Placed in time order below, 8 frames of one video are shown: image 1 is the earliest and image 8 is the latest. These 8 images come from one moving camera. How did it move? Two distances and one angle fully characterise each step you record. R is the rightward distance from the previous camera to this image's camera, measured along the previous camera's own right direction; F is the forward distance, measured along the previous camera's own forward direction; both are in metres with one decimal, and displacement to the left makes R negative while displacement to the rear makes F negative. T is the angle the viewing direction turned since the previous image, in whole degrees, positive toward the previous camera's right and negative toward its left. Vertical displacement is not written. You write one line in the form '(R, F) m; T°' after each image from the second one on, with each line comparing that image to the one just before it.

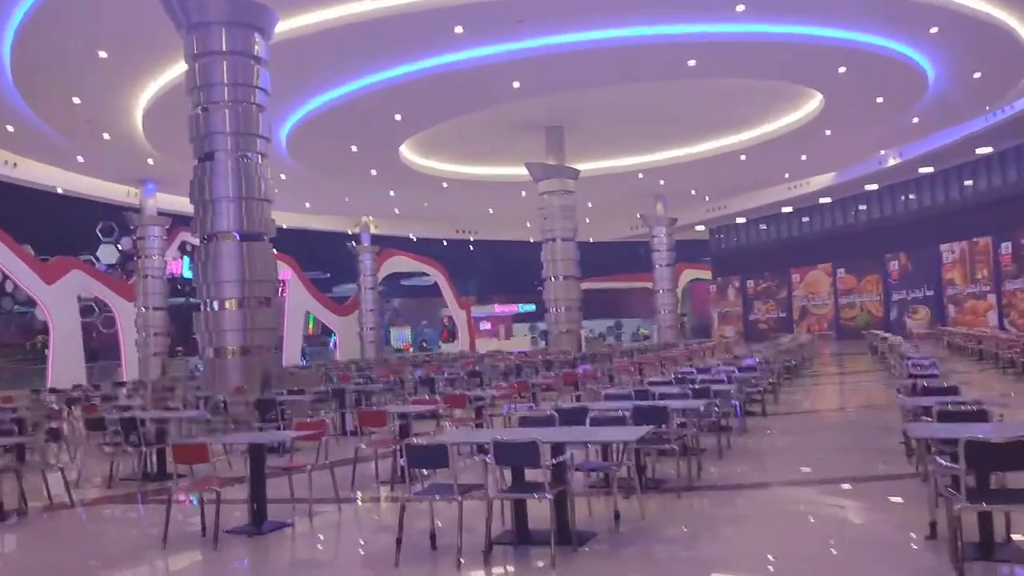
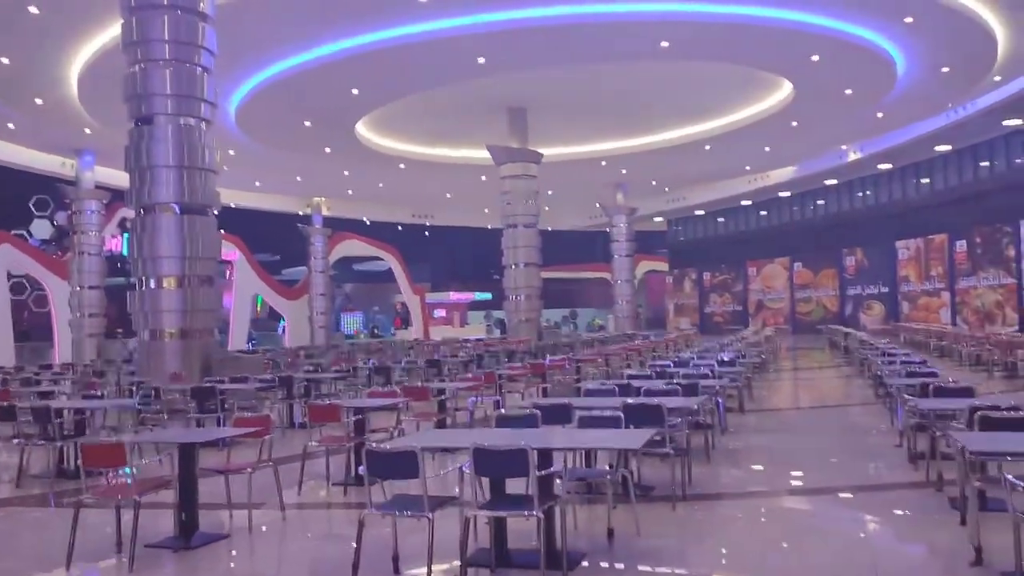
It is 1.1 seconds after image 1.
(-0.1, +0.6) m; +3°
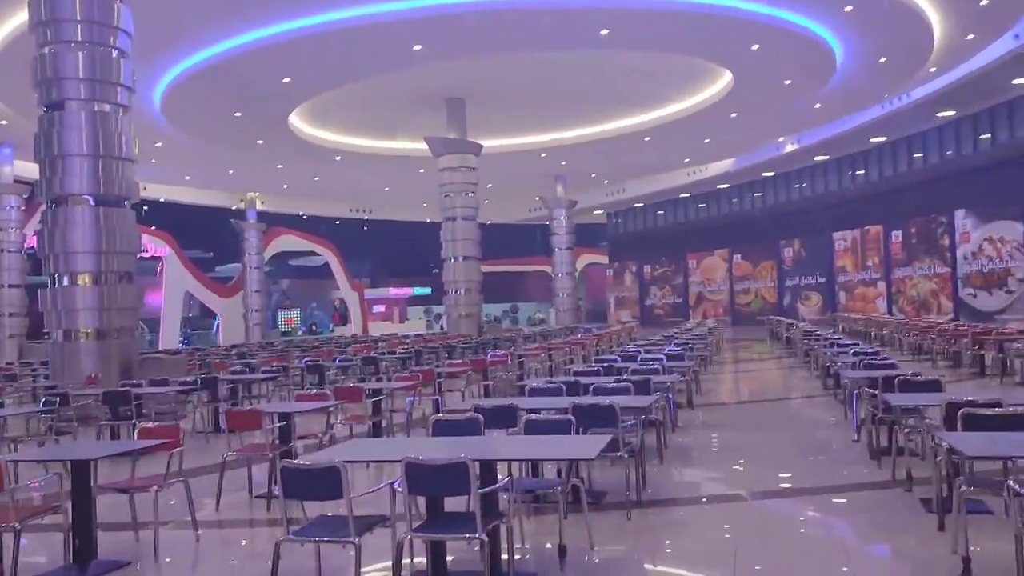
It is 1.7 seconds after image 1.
(0.0, +0.4) m; +4°
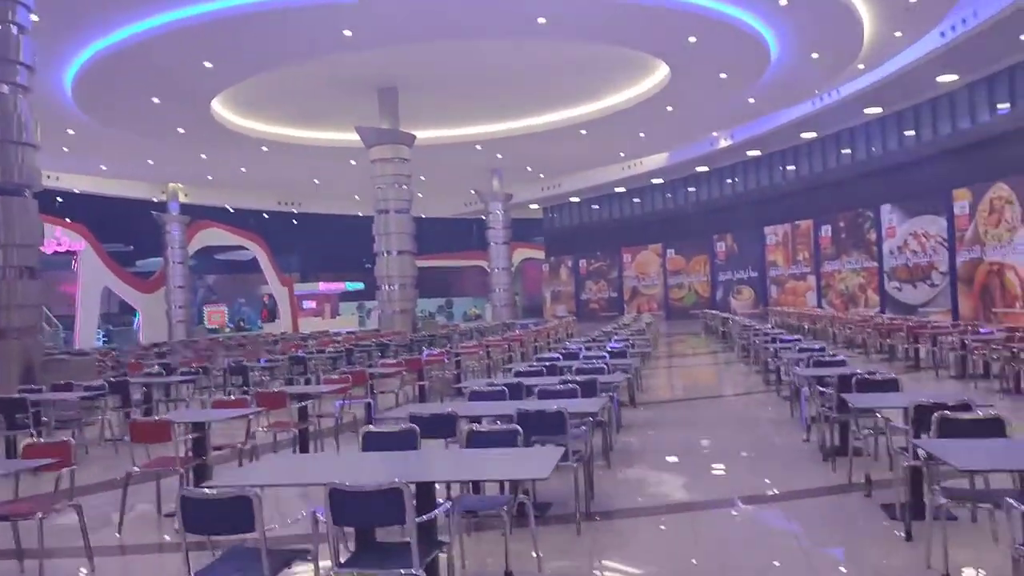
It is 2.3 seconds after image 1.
(0.0, +0.4) m; +4°
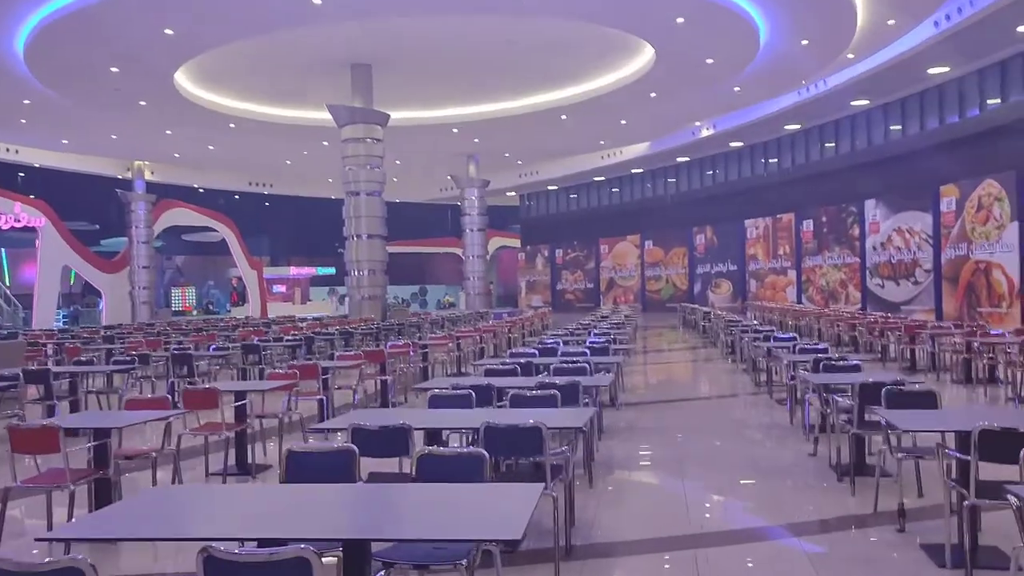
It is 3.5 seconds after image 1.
(0.0, +0.7) m; +2°
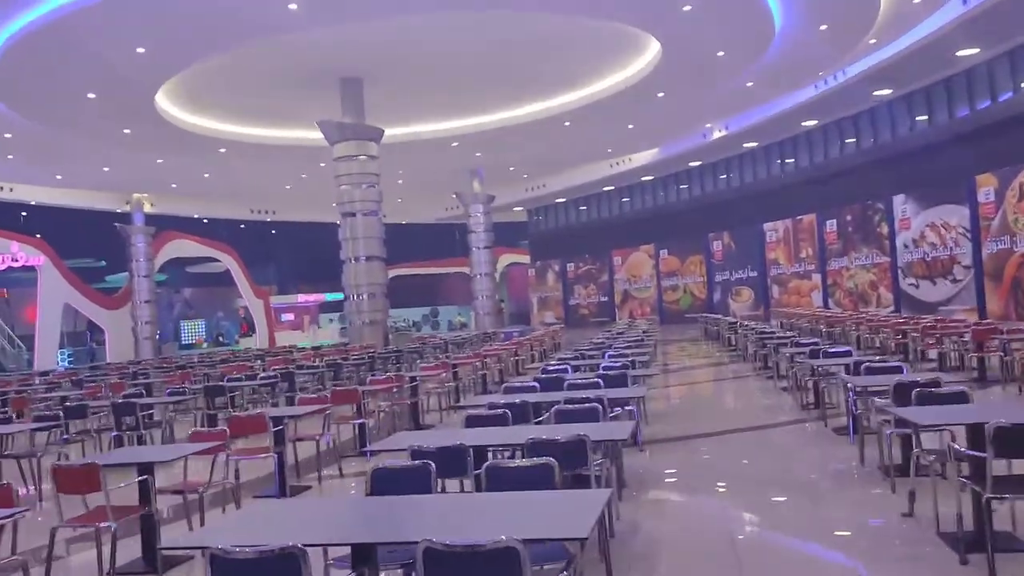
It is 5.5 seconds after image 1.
(+0.1, +1.2) m; -1°
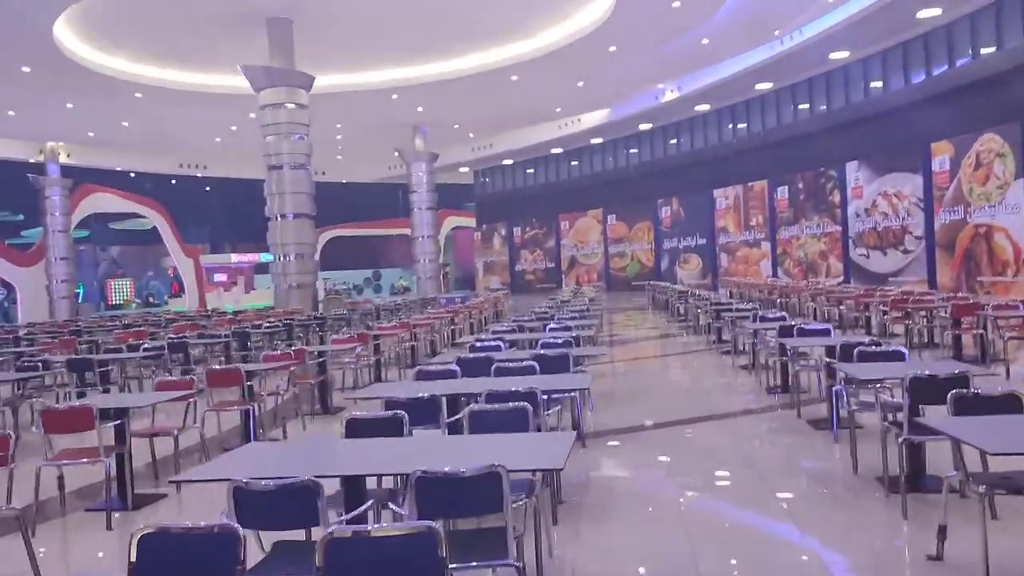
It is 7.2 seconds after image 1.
(+0.2, +1.1) m; +4°
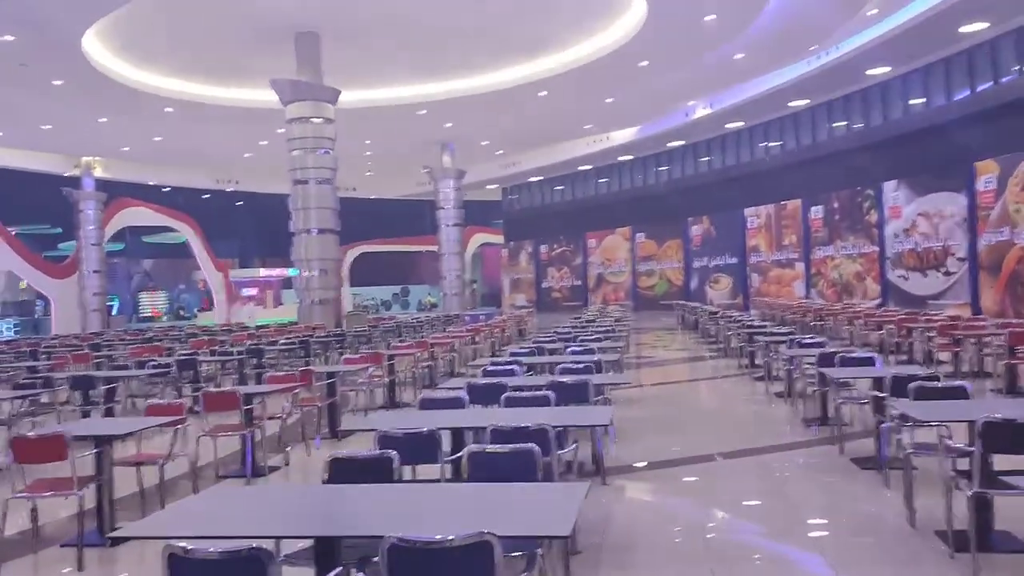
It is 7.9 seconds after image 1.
(+0.1, +0.3) m; -2°
